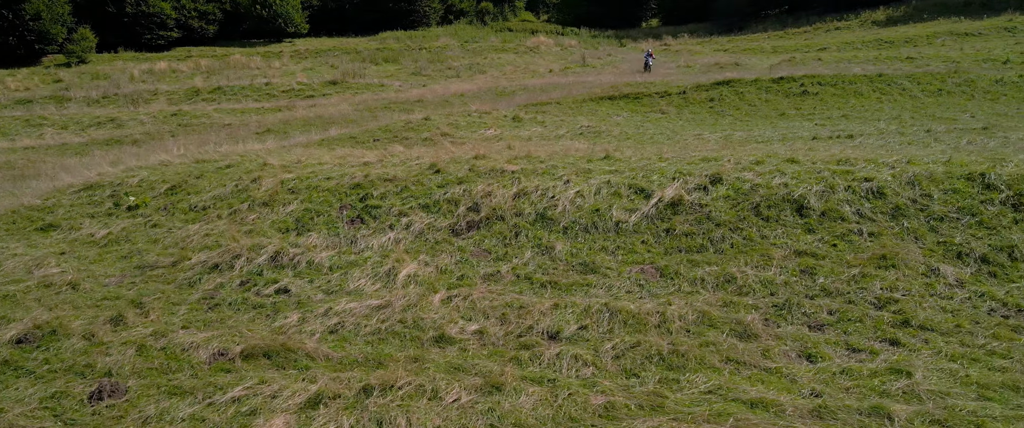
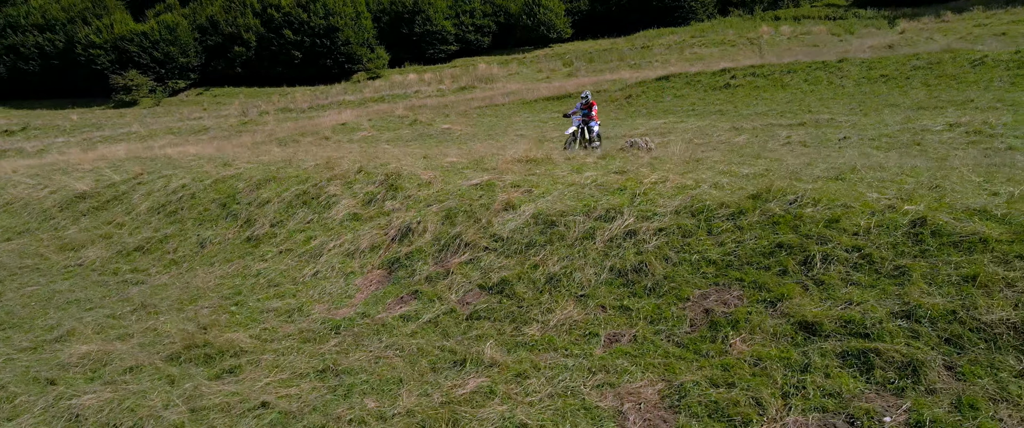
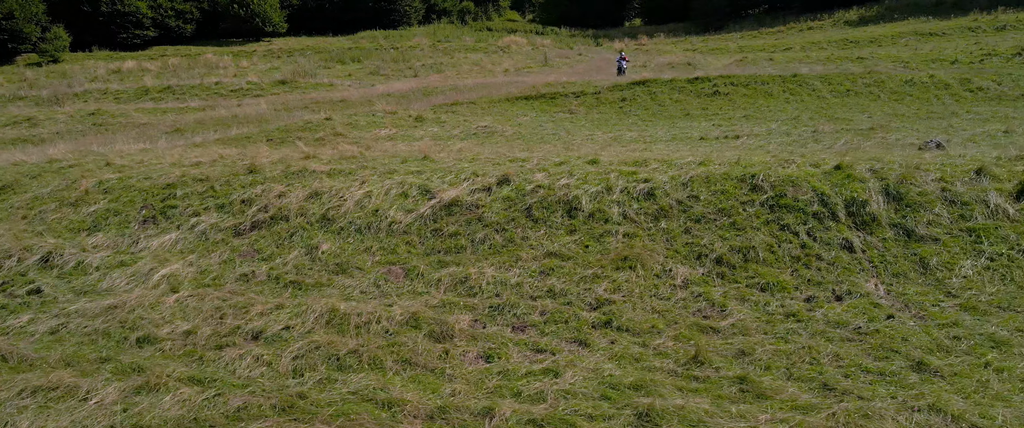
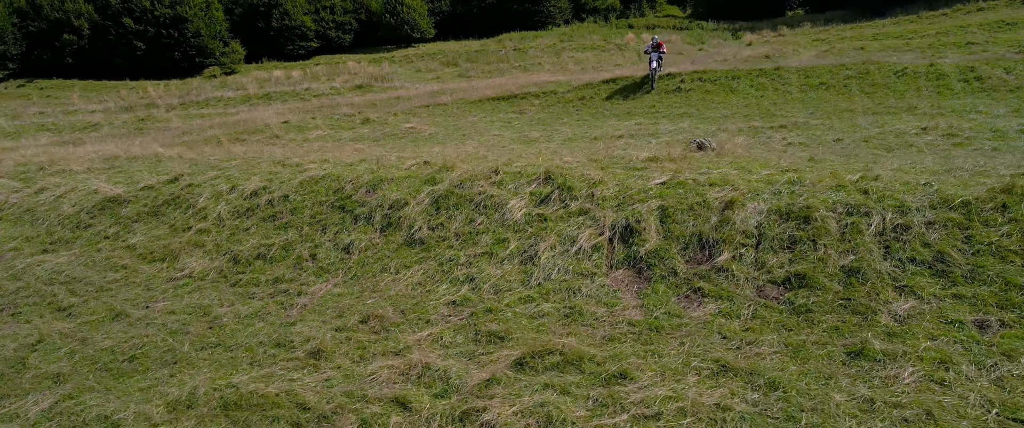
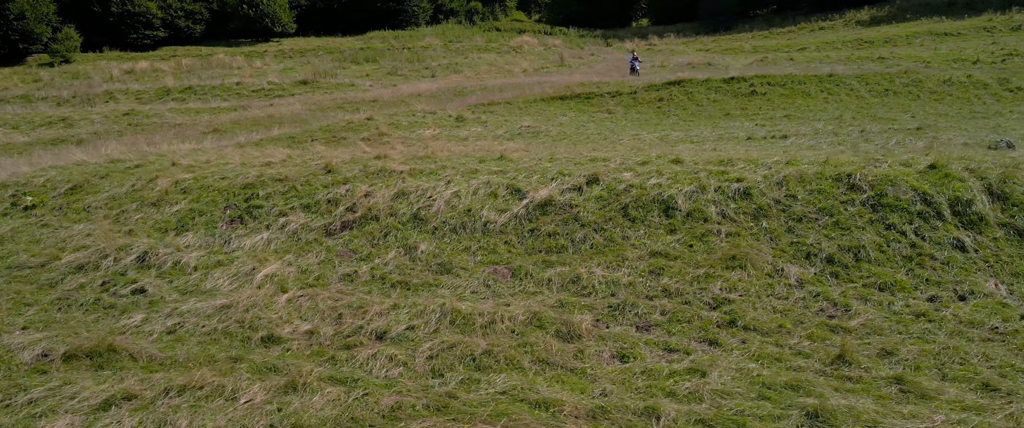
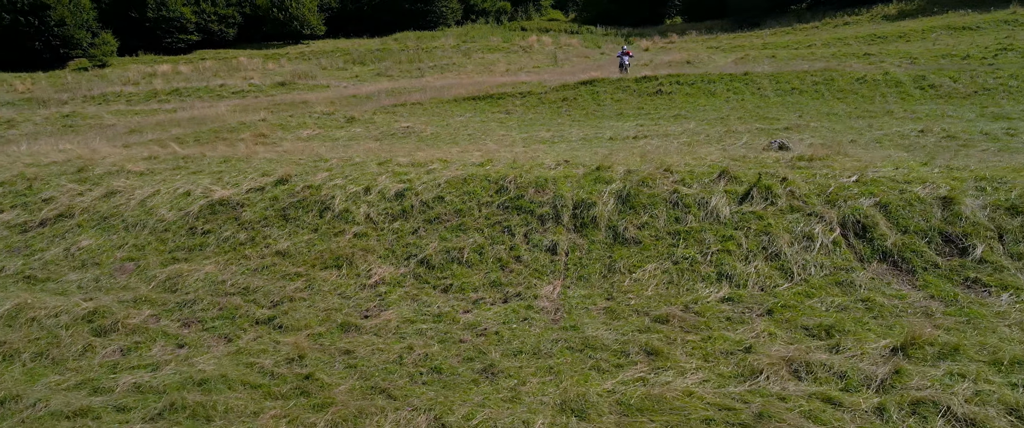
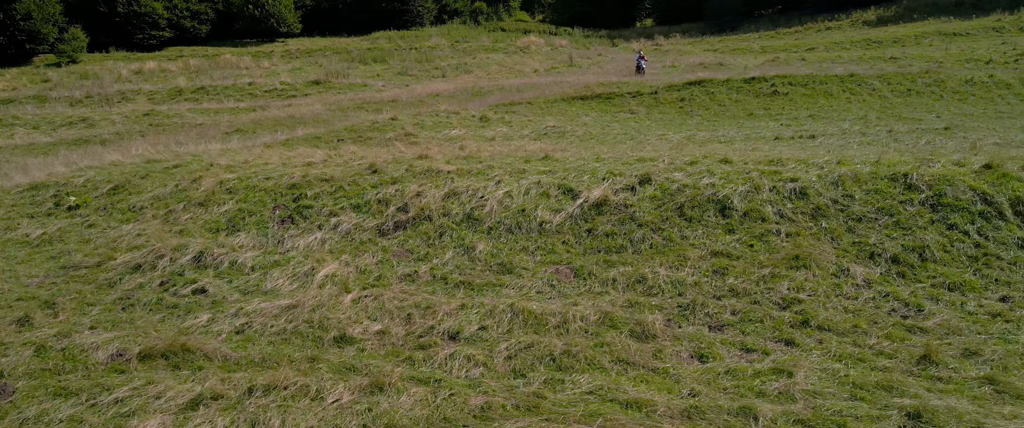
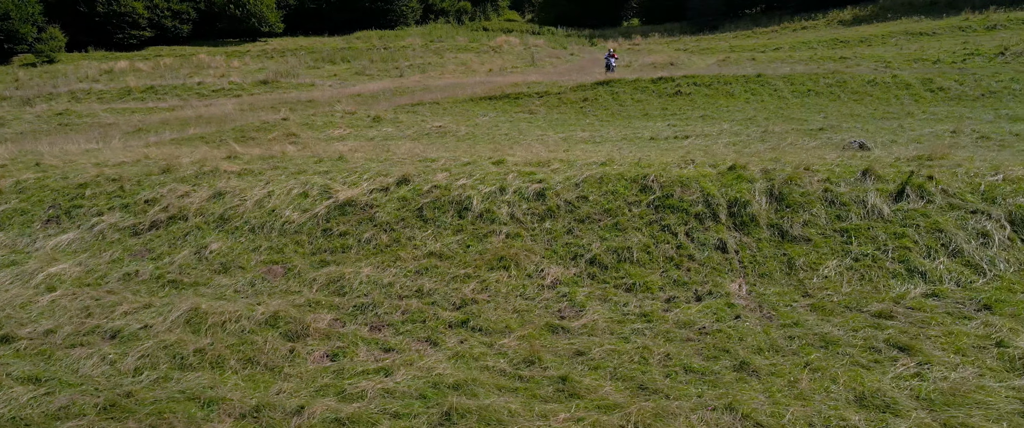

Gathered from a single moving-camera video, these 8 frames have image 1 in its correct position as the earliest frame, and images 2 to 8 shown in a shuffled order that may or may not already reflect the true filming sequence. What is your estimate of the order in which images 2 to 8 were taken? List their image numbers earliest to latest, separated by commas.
7, 5, 3, 8, 6, 4, 2
